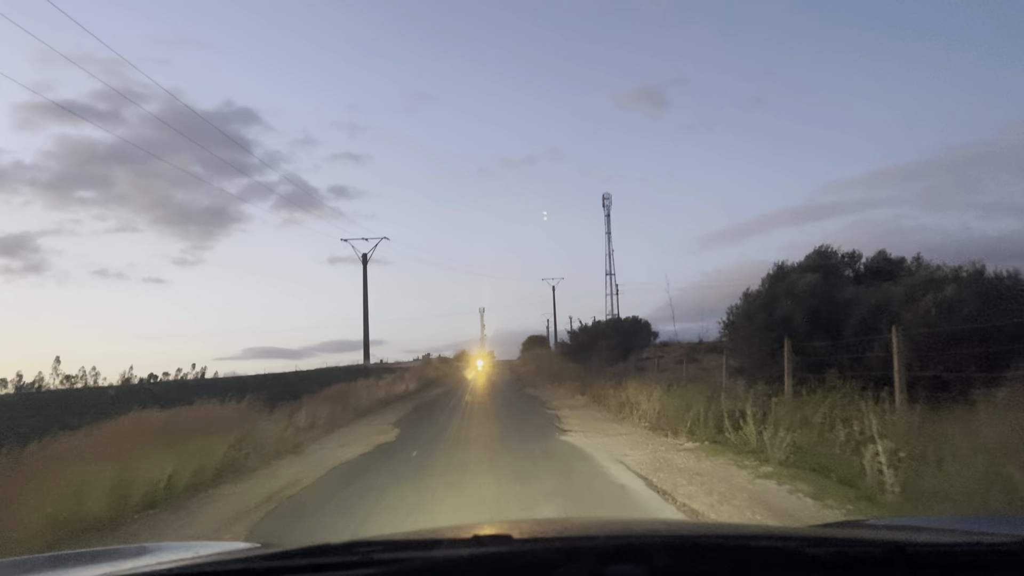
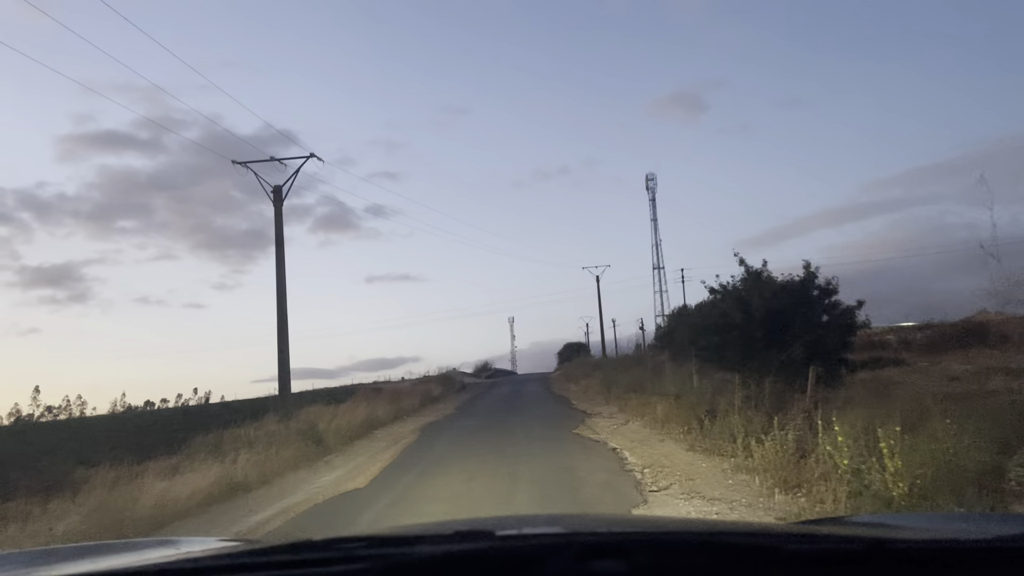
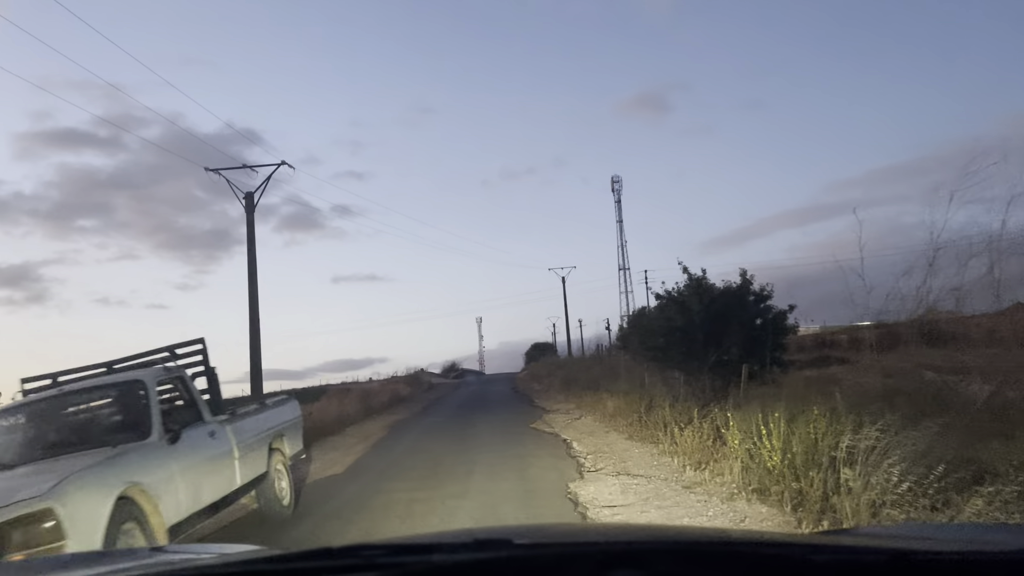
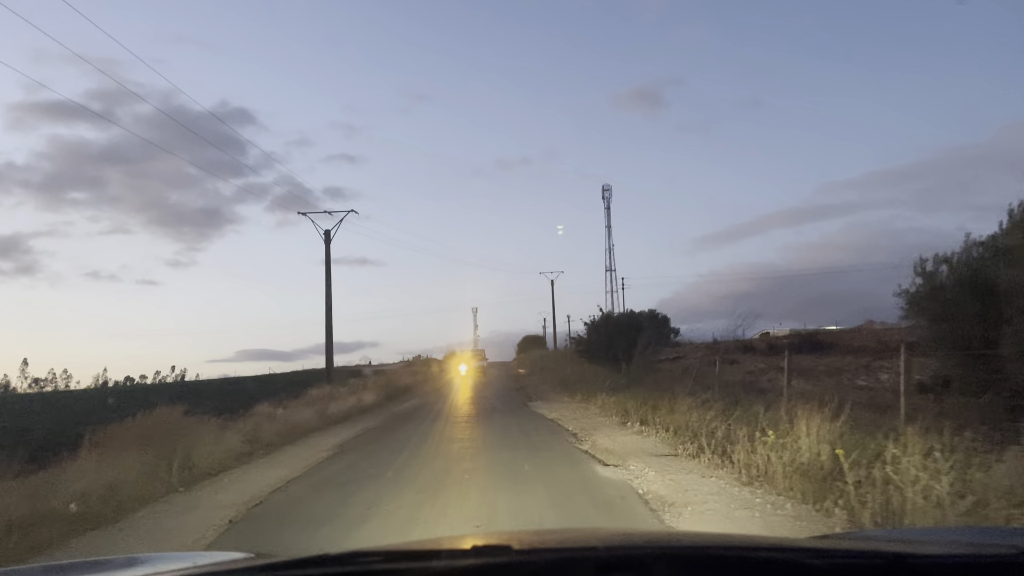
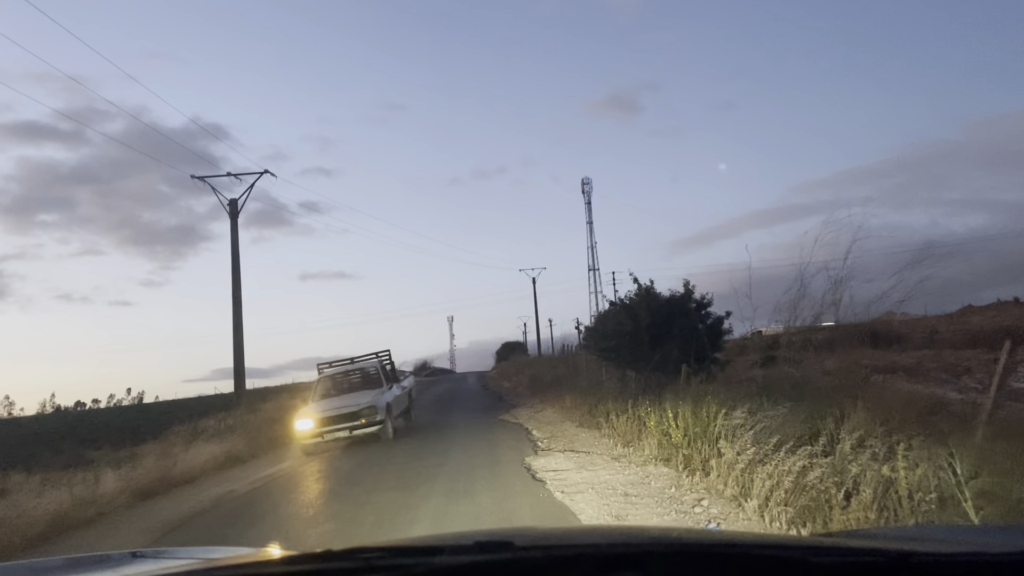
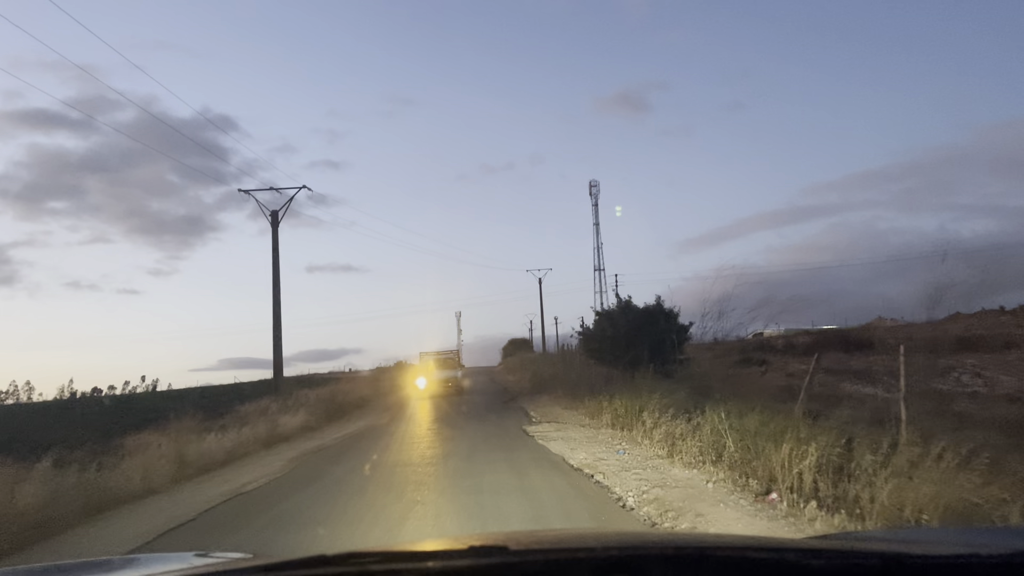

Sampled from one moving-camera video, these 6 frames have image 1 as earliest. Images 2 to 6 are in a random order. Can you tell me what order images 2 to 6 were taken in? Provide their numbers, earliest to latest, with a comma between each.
4, 6, 5, 3, 2
